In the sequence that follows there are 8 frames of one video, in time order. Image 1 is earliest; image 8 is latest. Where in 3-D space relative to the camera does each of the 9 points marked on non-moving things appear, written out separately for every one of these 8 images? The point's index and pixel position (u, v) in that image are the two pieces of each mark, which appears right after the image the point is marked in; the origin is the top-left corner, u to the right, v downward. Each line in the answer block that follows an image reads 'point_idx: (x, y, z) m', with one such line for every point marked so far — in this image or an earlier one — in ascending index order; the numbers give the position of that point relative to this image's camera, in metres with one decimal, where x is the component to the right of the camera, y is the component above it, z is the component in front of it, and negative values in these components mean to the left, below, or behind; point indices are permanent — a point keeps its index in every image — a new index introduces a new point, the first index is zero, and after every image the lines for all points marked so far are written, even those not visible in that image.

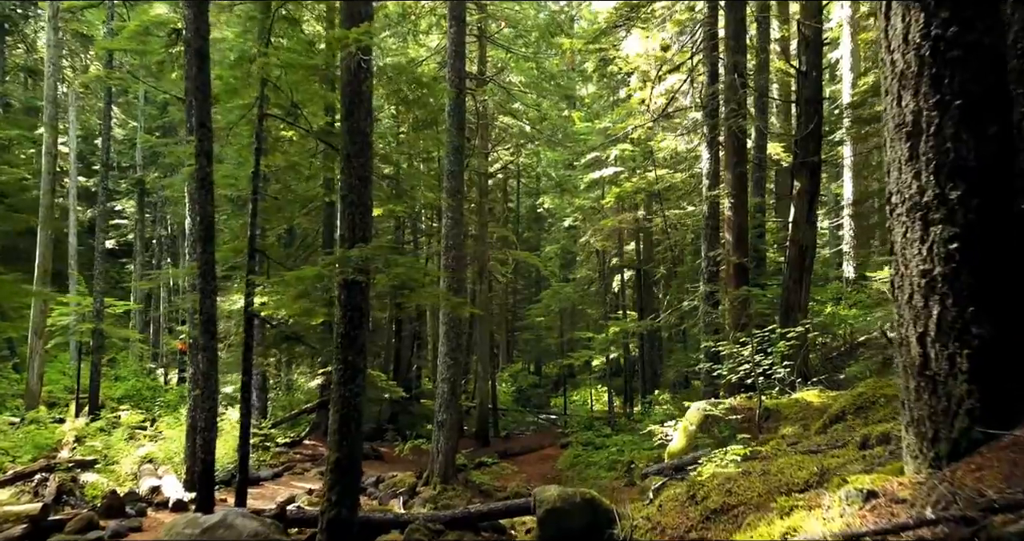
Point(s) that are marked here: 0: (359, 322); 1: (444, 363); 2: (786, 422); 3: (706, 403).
0: (-1.5, -0.5, +6.8) m
1: (-1.3, -1.8, +13.7) m
2: (+2.8, -1.6, +7.2) m
3: (+2.3, -1.6, +8.4) m
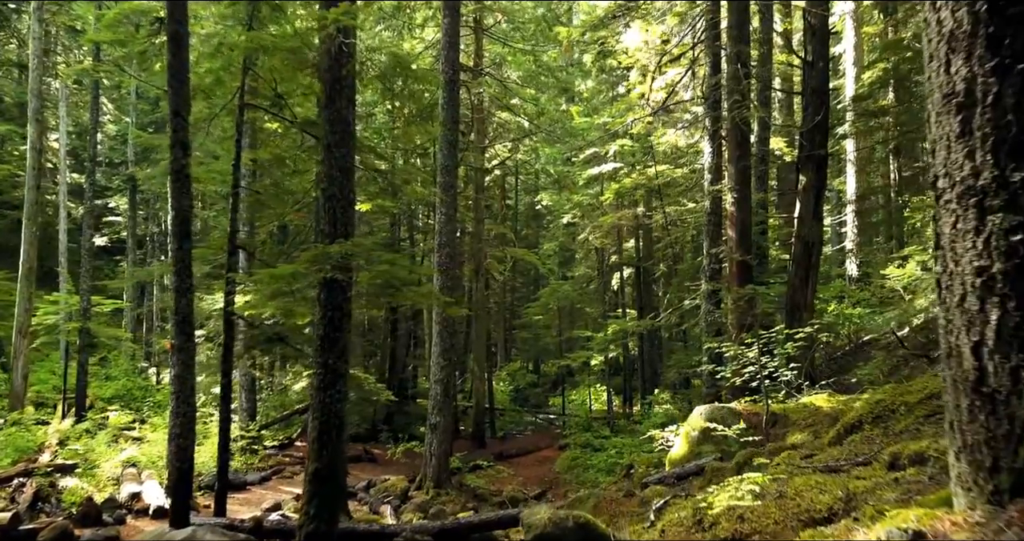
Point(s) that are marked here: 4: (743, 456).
0: (-1.5, -0.5, +6.4) m
1: (-1.4, -1.8, +13.3) m
2: (+2.7, -1.6, +6.7) m
3: (+2.2, -1.5, +8.0) m
4: (+2.1, -1.7, +6.3) m
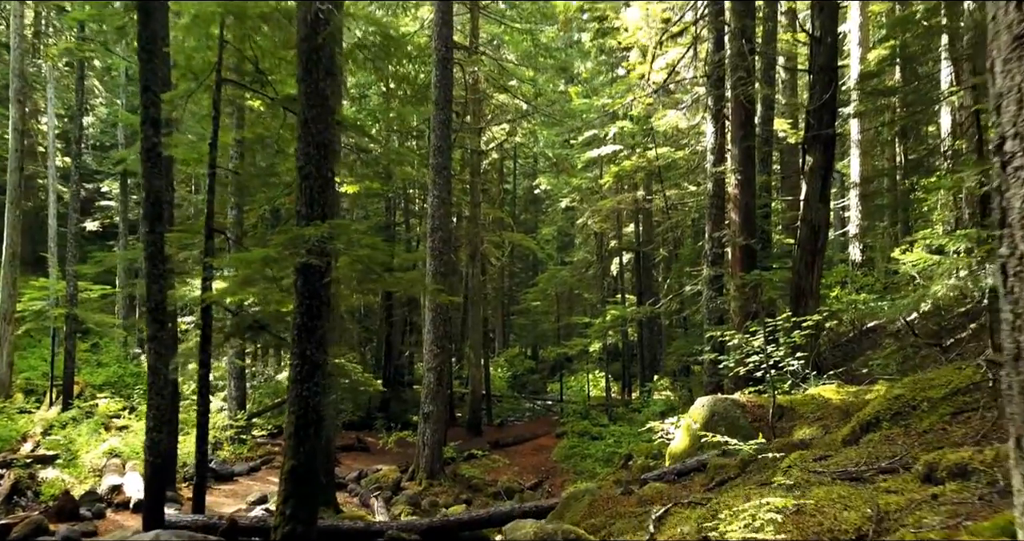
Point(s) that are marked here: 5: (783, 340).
0: (-1.6, -0.3, +6.0) m
1: (-1.5, -1.5, +12.9) m
2: (+2.6, -1.4, +6.4) m
3: (+2.1, -1.4, +7.6) m
4: (+2.0, -1.6, +5.9) m
5: (+2.9, -0.8, +7.6) m
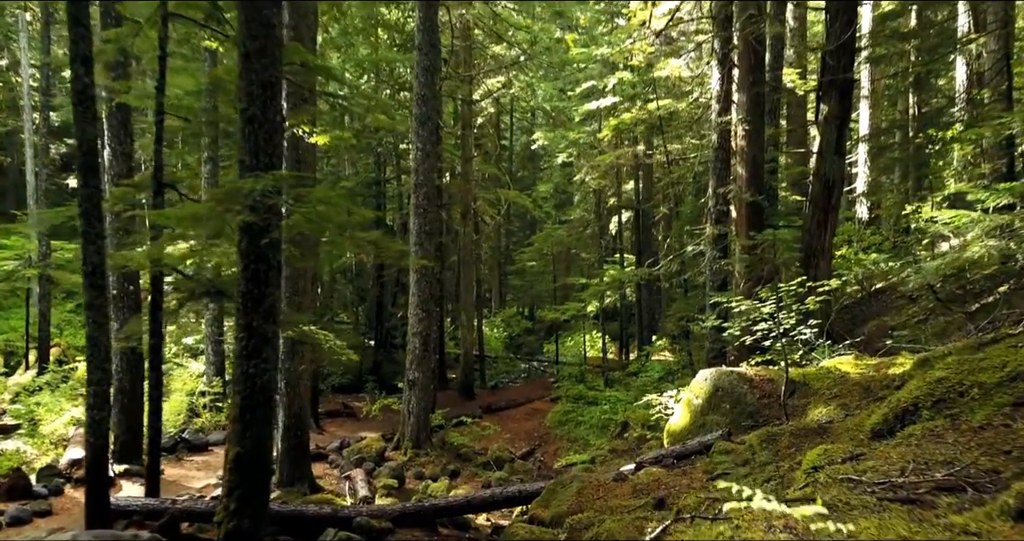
0: (-1.8, 0.0, +5.2) m
1: (-1.7, -0.8, +12.2) m
2: (+2.5, -1.1, +5.6) m
3: (+2.0, -1.0, +6.9) m
4: (+1.8, -1.3, +5.2) m
5: (+2.7, -0.4, +6.8) m
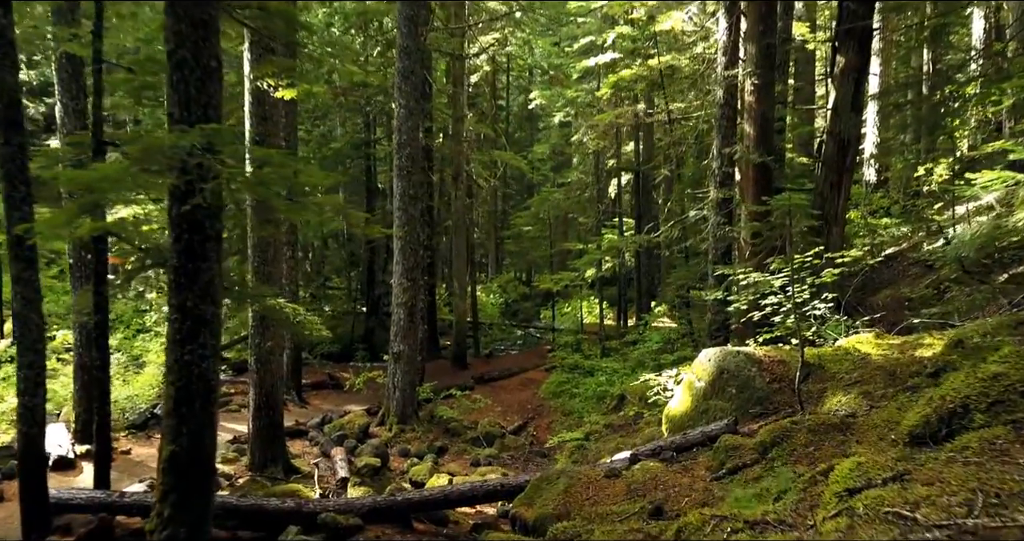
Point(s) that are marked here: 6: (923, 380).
0: (-1.9, +0.1, +4.5) m
1: (-1.8, -0.2, +11.5) m
2: (+2.3, -0.9, +5.0) m
3: (+1.8, -0.7, +6.2) m
4: (+1.7, -1.1, +4.5) m
5: (+2.6, -0.1, +6.1) m
6: (+2.7, -0.7, +4.8) m
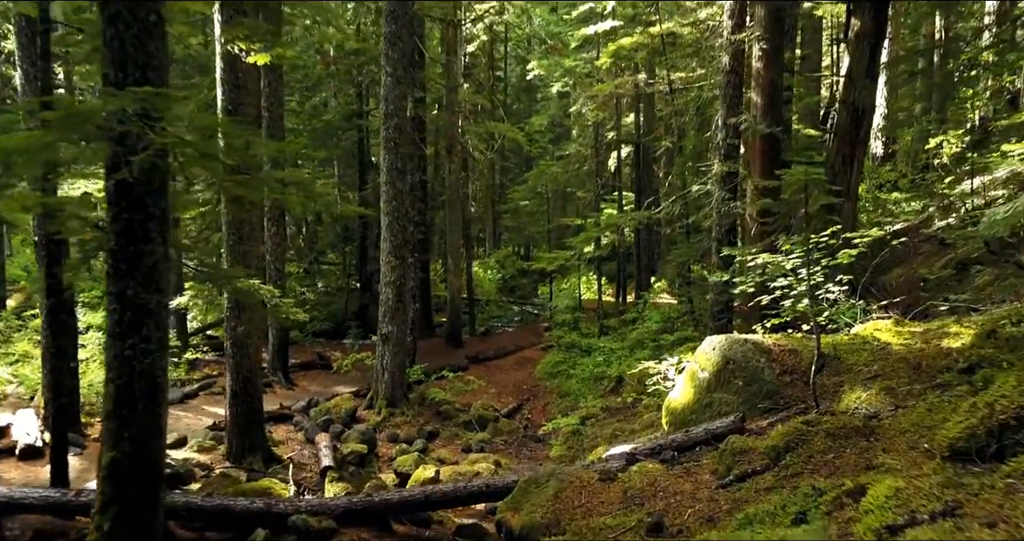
0: (-2.0, +0.2, +3.9) m
1: (-1.9, +0.1, +11.0) m
2: (+2.2, -0.8, +4.5) m
3: (+1.7, -0.6, +5.7) m
4: (+1.6, -1.0, +4.0) m
5: (+2.5, 0.0, +5.6) m
6: (+2.6, -0.6, +4.3) m
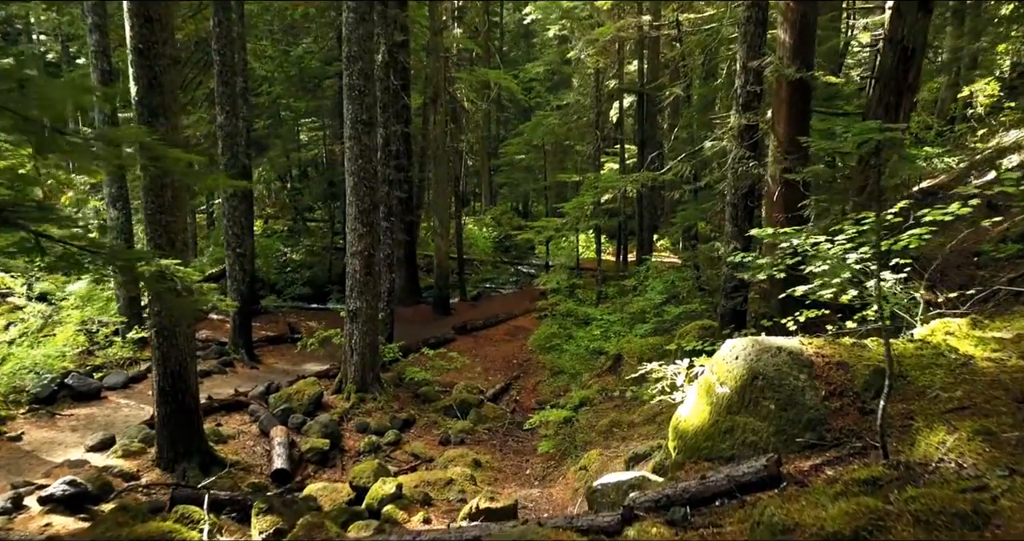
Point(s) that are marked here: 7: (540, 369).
0: (-2.3, +0.2, +2.6) m
1: (-2.1, +0.5, +9.7) m
2: (+2.0, -0.8, +3.2) m
3: (+1.5, -0.5, +4.4) m
4: (+1.4, -1.0, +2.8) m
5: (+2.3, +0.1, +4.3) m
6: (+2.4, -0.6, +3.0) m
7: (+0.4, -1.7, +12.0) m
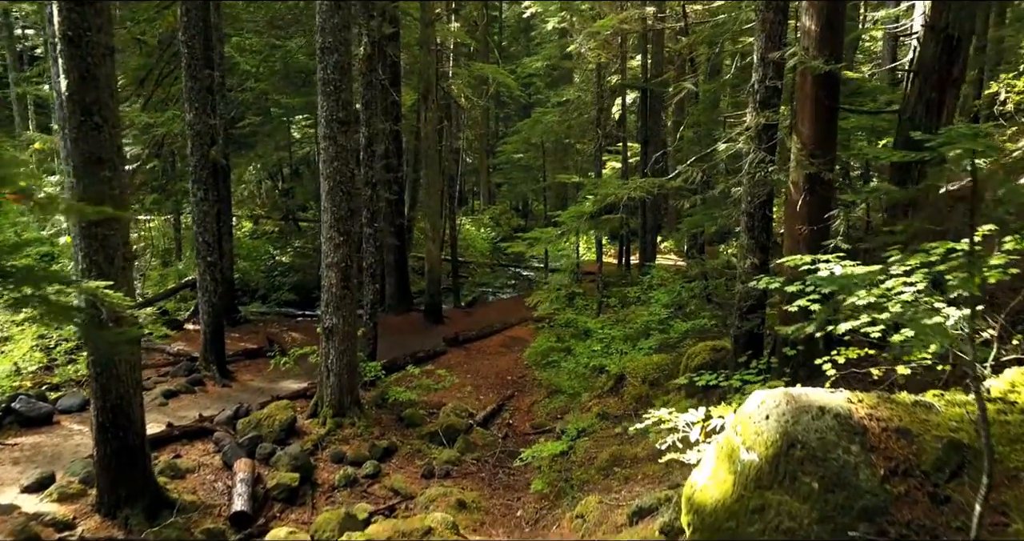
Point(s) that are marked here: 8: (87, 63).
0: (-2.4, 0.0, +1.8) m
1: (-2.2, +0.4, +8.8) m
2: (+1.9, -1.0, +2.4) m
3: (+1.4, -0.7, +3.5) m
4: (+1.2, -1.2, +1.9) m
5: (+2.1, -0.1, +3.4) m
6: (+2.3, -0.8, +2.1) m
7: (+0.3, -1.8, +11.1) m
8: (-3.4, +1.7, +5.7) m
